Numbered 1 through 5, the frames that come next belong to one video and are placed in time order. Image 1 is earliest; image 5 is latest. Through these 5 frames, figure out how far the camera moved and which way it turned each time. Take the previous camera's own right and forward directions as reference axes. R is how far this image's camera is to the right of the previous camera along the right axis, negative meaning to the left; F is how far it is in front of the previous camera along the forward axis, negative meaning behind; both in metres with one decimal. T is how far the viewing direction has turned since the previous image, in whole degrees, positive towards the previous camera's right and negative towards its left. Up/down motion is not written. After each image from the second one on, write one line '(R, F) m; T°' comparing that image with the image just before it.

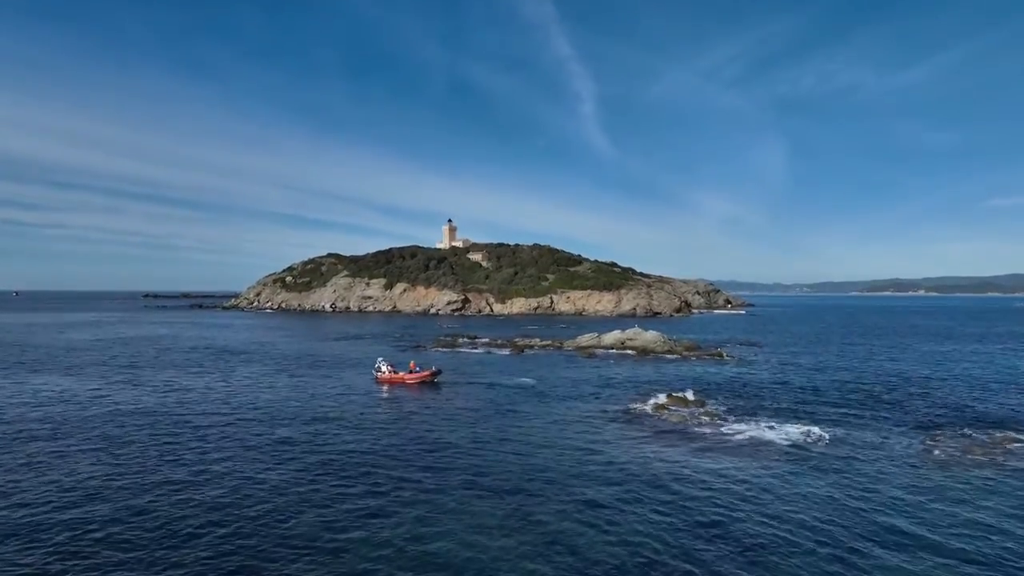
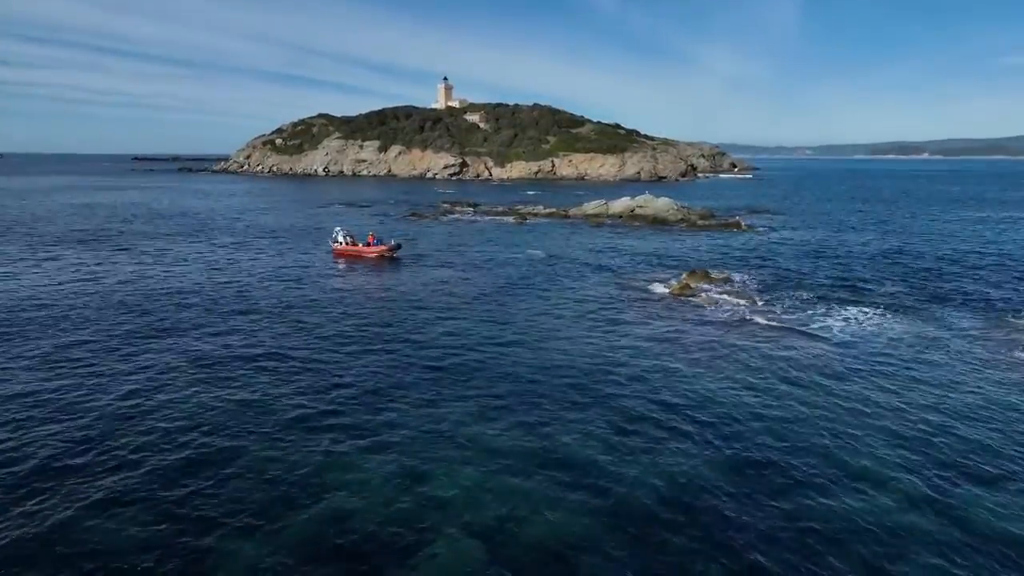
(-0.3, +2.2) m; 0°
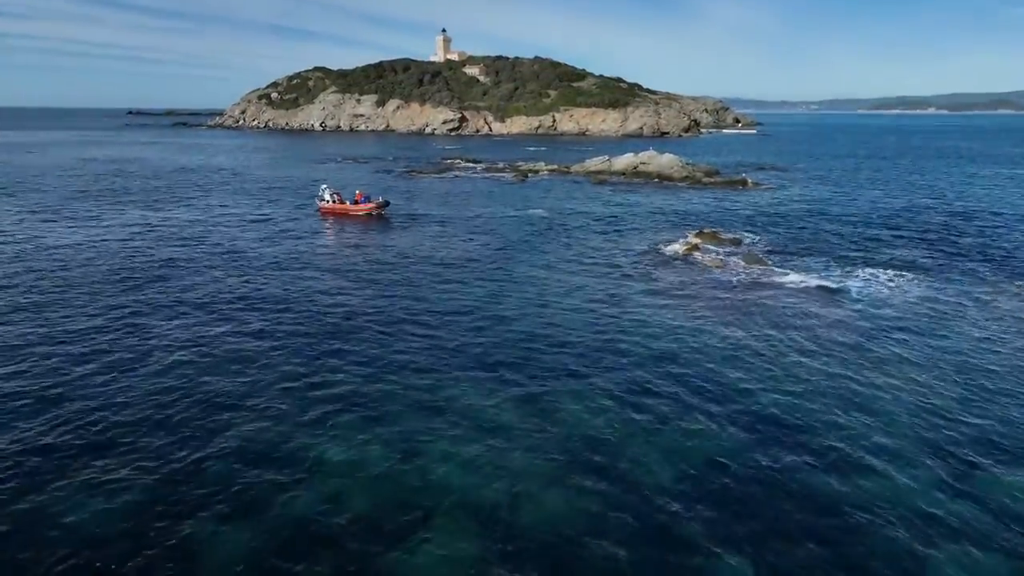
(0.0, +0.7) m; 0°
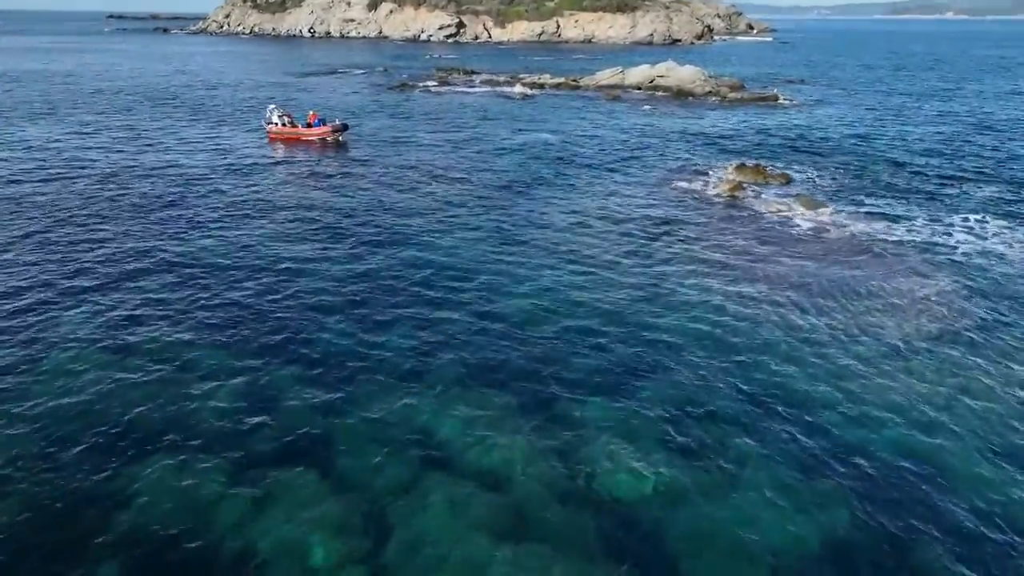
(-0.3, +3.0) m; 0°
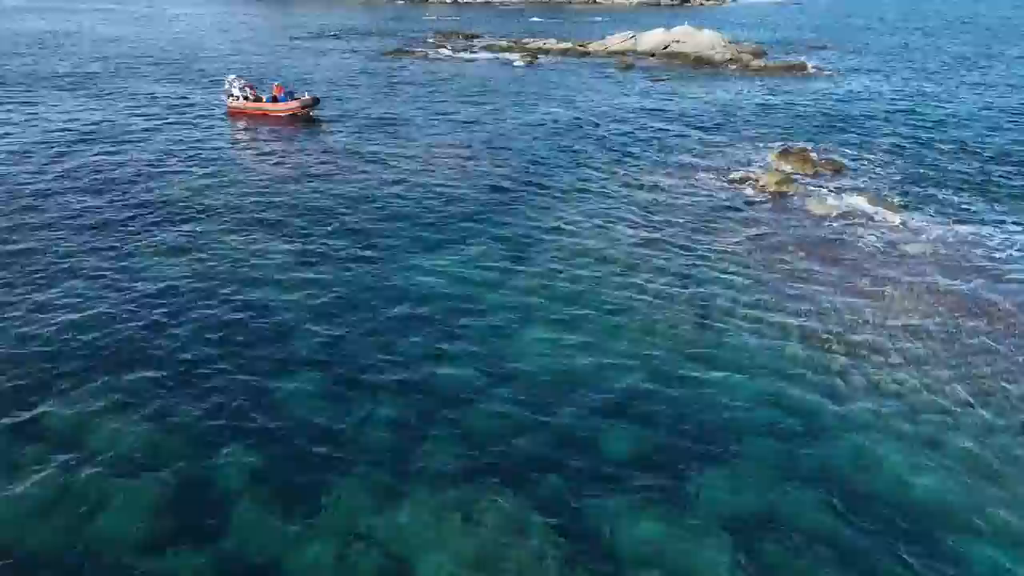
(-0.2, +2.4) m; 0°
